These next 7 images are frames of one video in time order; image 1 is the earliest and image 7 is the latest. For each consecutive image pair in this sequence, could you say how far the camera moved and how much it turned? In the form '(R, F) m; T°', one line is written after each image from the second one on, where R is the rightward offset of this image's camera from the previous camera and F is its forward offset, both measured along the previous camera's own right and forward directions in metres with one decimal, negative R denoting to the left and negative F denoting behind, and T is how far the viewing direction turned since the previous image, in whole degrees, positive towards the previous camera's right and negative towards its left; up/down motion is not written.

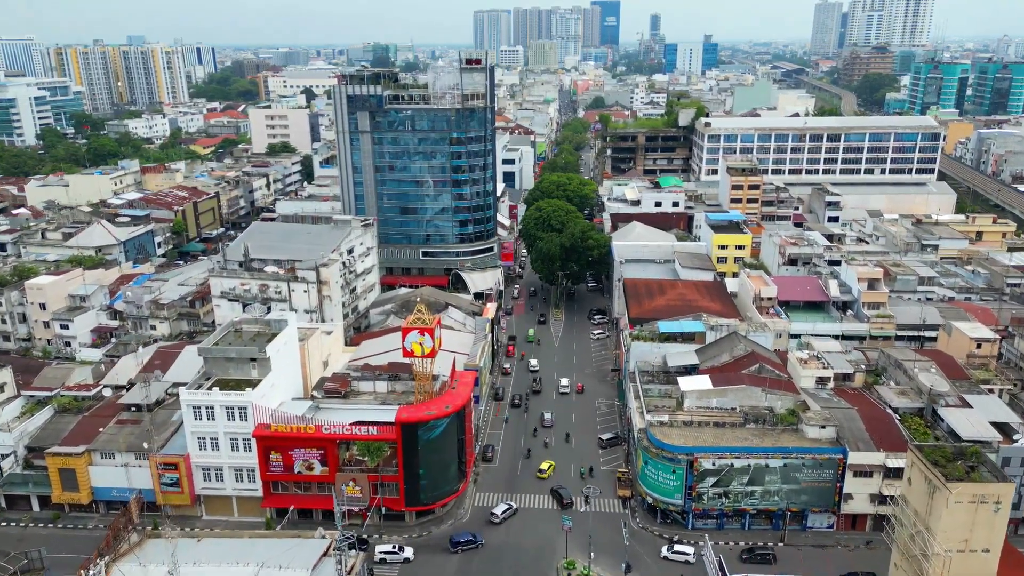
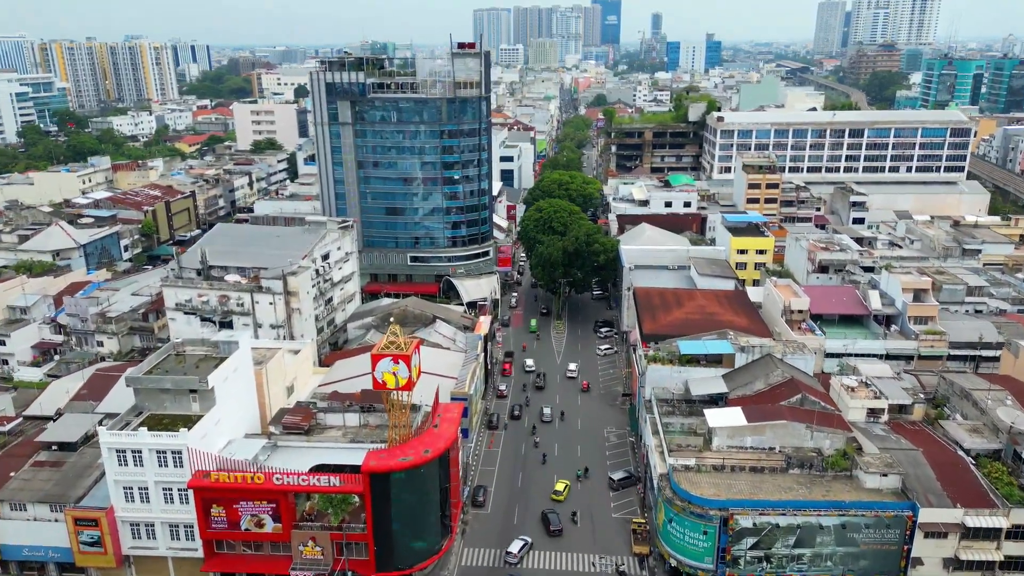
(+0.3, +8.3) m; 0°
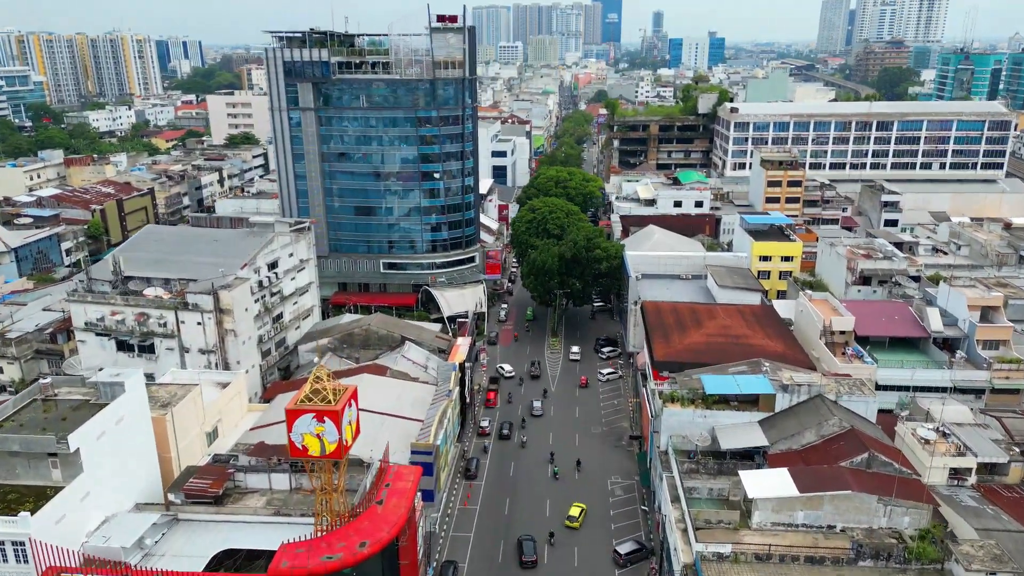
(+1.2, +10.3) m; 0°
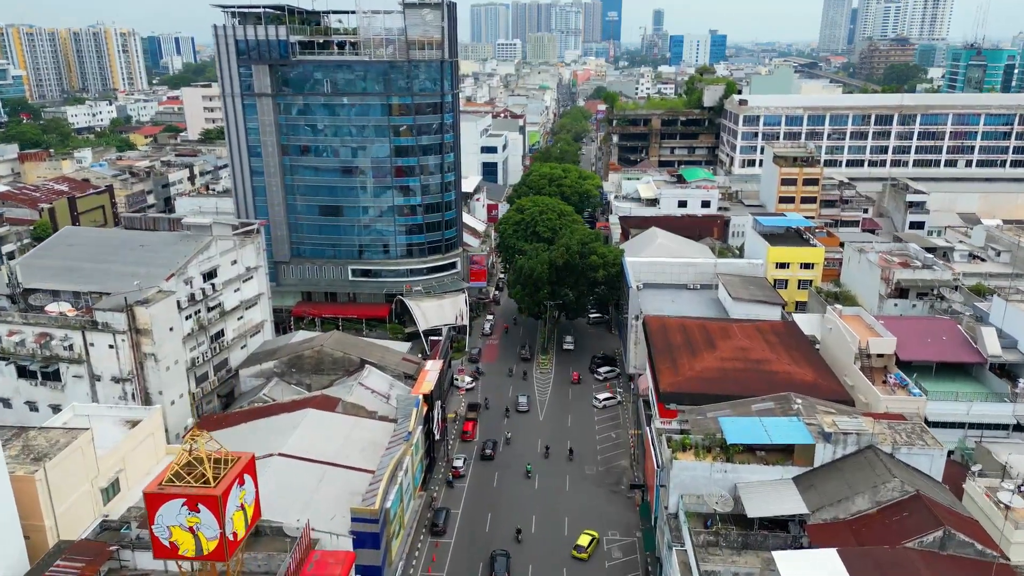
(+1.3, +7.8) m; 0°
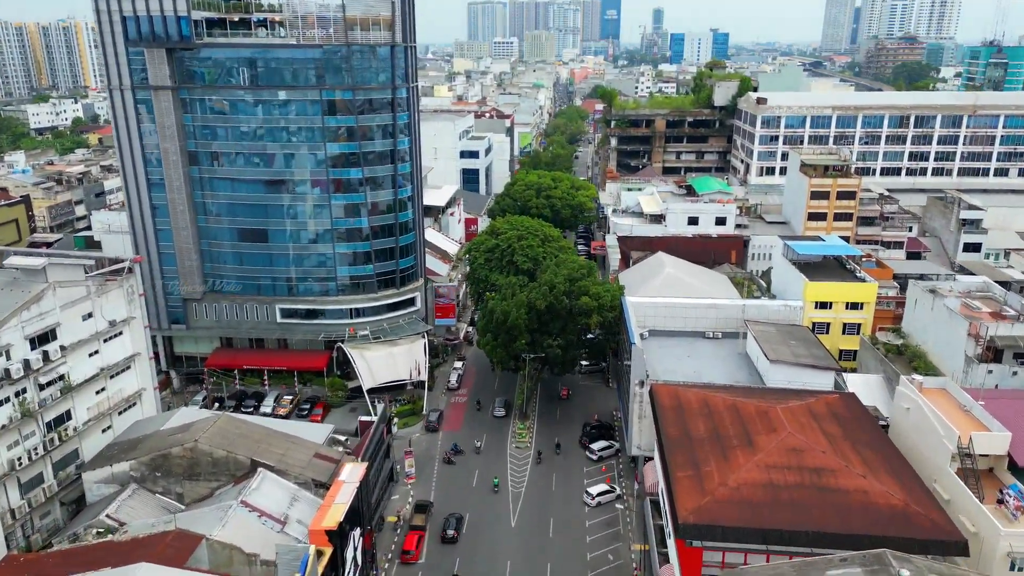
(+2.0, +12.6) m; 0°
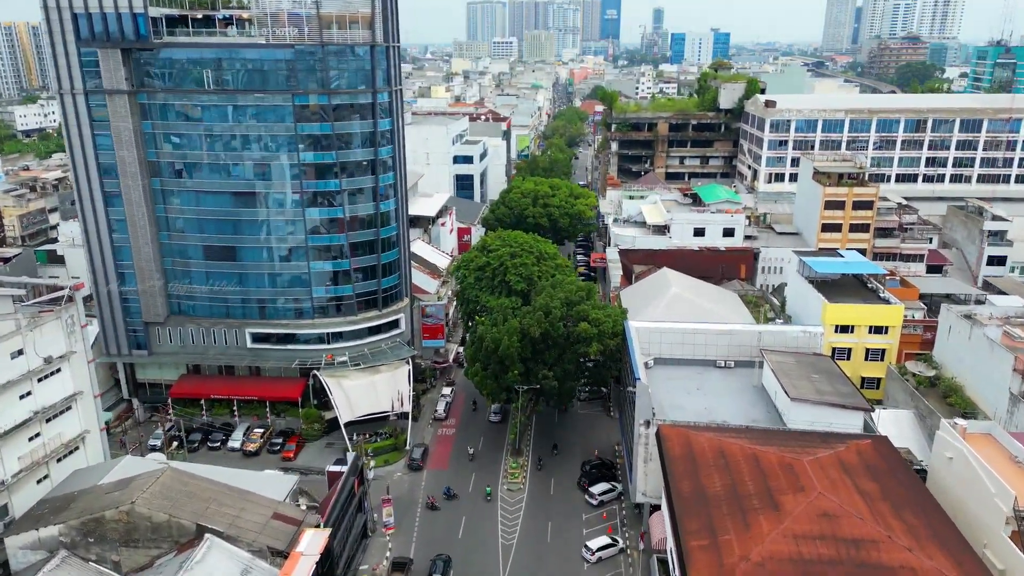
(+0.5, +4.1) m; 0°
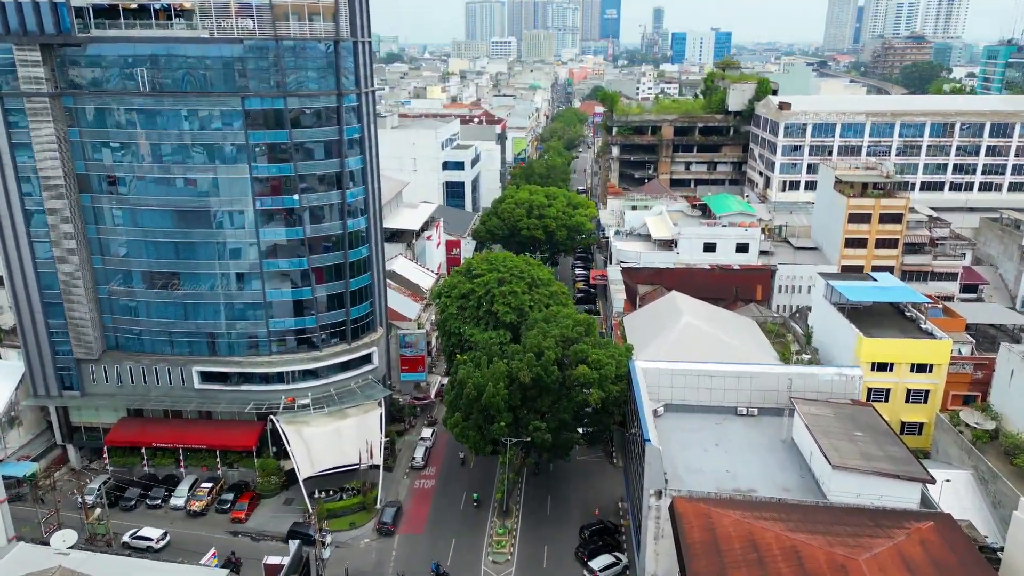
(+0.7, +5.8) m; 0°
